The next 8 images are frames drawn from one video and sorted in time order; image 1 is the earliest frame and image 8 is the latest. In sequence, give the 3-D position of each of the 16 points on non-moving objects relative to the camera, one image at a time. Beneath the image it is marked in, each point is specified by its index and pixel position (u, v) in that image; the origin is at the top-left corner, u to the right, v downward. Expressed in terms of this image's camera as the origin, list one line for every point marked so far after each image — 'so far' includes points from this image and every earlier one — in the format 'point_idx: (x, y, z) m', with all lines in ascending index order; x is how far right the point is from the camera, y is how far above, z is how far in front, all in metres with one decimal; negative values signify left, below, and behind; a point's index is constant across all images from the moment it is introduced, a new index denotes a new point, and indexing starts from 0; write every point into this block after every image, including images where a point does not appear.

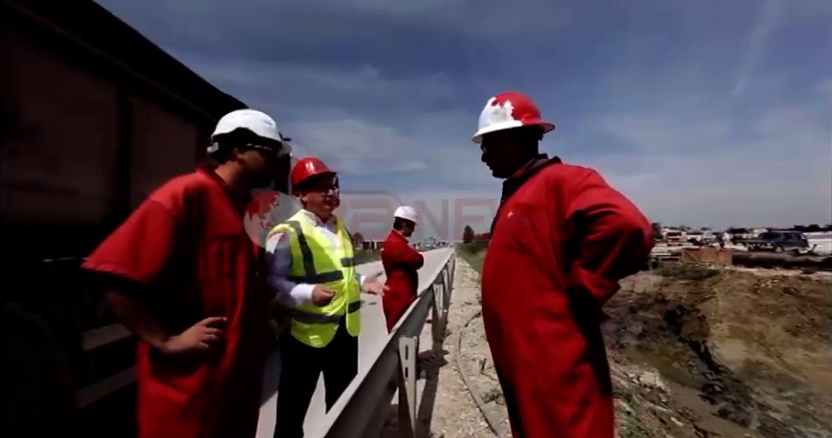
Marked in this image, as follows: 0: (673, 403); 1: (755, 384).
0: (+6.1, -4.4, +7.0) m
1: (+8.6, -4.2, +7.5) m
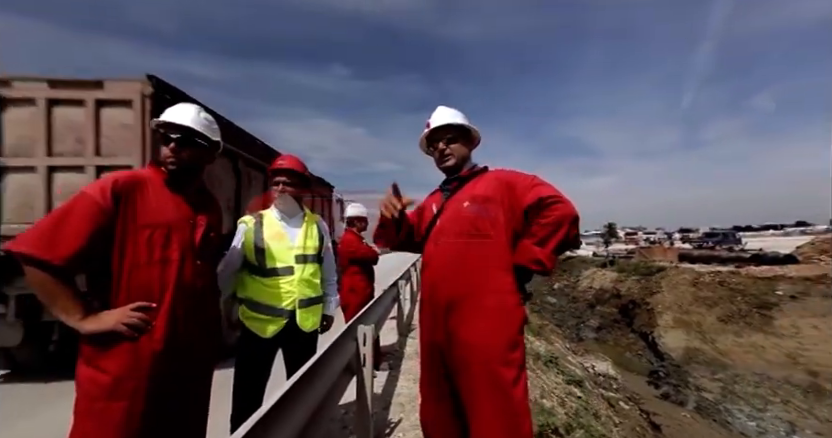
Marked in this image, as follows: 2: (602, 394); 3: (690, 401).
0: (+5.3, -4.4, +7.7) m
1: (+7.8, -4.2, +8.4) m
2: (+4.4, -4.1, +7.0) m
3: (+7.0, -4.6, +7.5) m
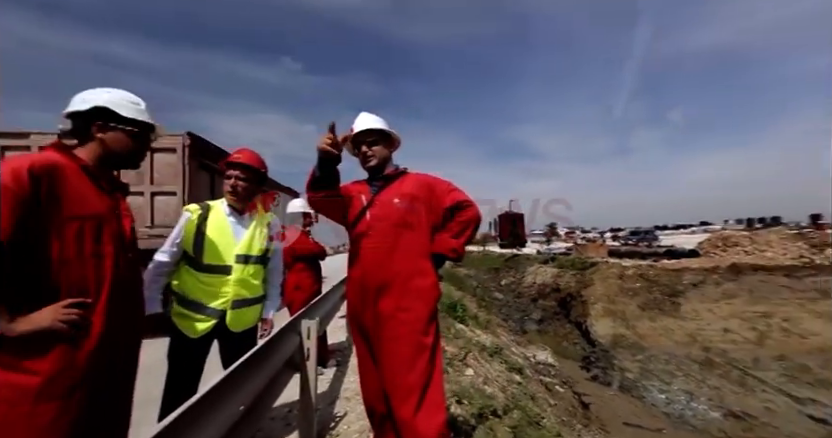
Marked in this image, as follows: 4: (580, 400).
0: (+4.0, -4.4, +8.4) m
1: (+6.4, -4.2, +9.4) m
2: (+3.2, -4.1, +7.7) m
3: (+5.7, -4.6, +8.5) m
4: (+4.2, -4.6, +7.7) m
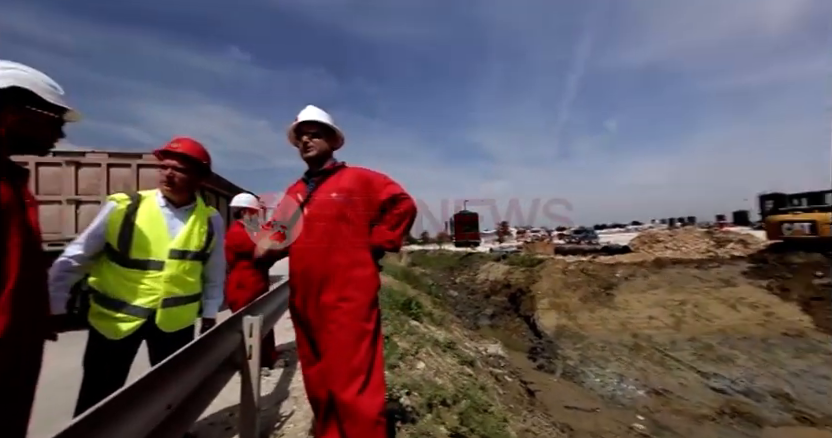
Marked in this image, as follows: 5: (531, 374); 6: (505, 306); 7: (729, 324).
0: (+2.7, -4.3, +8.9) m
1: (+5.0, -4.2, +10.2) m
2: (+2.0, -4.1, +8.1) m
3: (+4.4, -4.6, +9.2) m
4: (+3.0, -4.6, +8.2) m
5: (+3.4, -4.6, +8.9) m
6: (+3.4, -3.3, +11.6) m
7: (+8.9, -3.0, +8.4) m
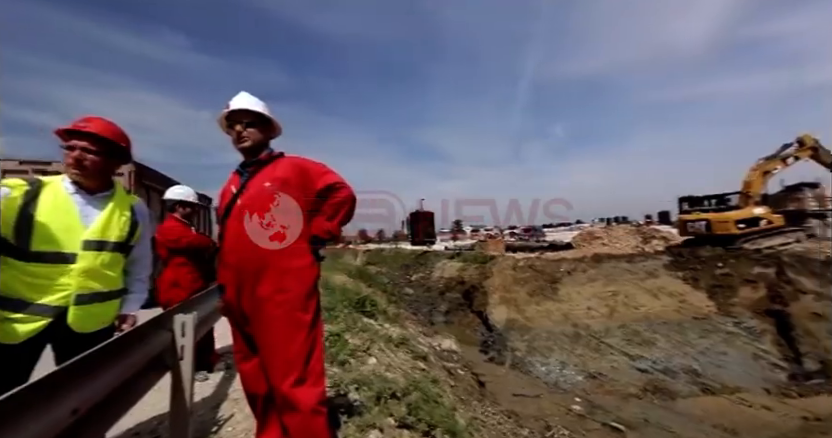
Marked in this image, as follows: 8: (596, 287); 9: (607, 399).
0: (+1.3, -4.3, +9.2) m
1: (+3.4, -4.2, +10.8) m
2: (+0.7, -4.0, +8.3) m
3: (+3.0, -4.5, +9.7) m
4: (+1.7, -4.5, +8.5) m
5: (+2.0, -4.6, +9.3) m
6: (+1.7, -3.3, +12.0) m
7: (+7.6, -2.9, +9.5) m
8: (+6.2, -2.3, +10.3) m
9: (+5.0, -4.7, +7.8) m
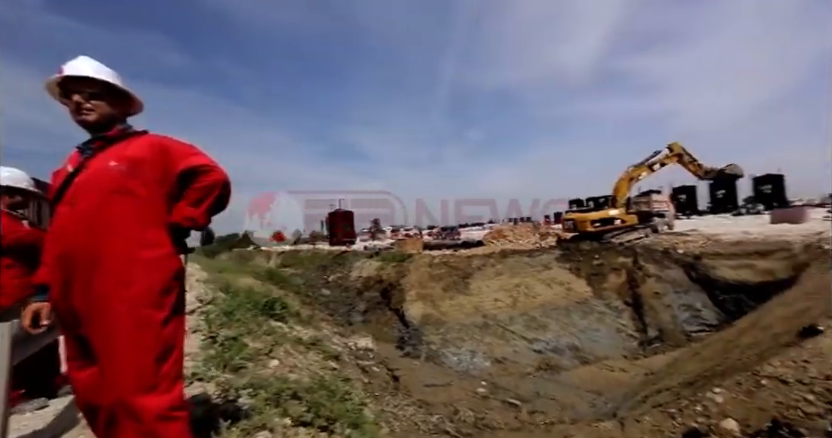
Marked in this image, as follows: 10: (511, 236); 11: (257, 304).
0: (-1.3, -4.2, +9.3) m
1: (+0.4, -4.1, +11.3) m
2: (-1.6, -4.0, +8.3) m
3: (+0.2, -4.5, +10.1) m
4: (-0.7, -4.5, +8.7) m
5: (-0.6, -4.5, +9.5) m
6: (-1.6, -3.3, +12.1) m
7: (+4.8, -2.9, +10.9) m
8: (+3.2, -2.3, +11.4) m
9: (+2.6, -4.6, +8.7) m
10: (+4.7, -0.8, +15.5) m
11: (-4.2, -2.3, +8.0) m
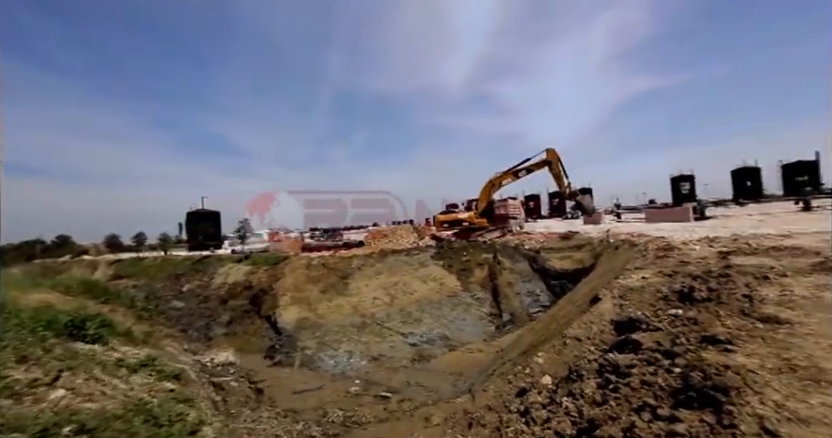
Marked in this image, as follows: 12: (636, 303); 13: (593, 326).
0: (-4.9, -4.2, +8.2) m
1: (-3.9, -4.1, +10.6) m
2: (-4.9, -3.9, +7.1) m
3: (-3.8, -4.5, +9.4) m
4: (-4.2, -4.4, +7.8) m
5: (-4.3, -4.5, +8.6) m
6: (-6.1, -3.3, +10.7) m
7: (+0.3, -2.9, +11.7) m
8: (-1.3, -2.3, +11.7) m
9: (-1.1, -4.6, +8.9) m
10: (-1.2, -1.0, +16.1) m
11: (-7.3, -2.1, +6.1) m
12: (+5.0, -1.9, +6.8) m
13: (+4.0, -2.4, +6.8) m
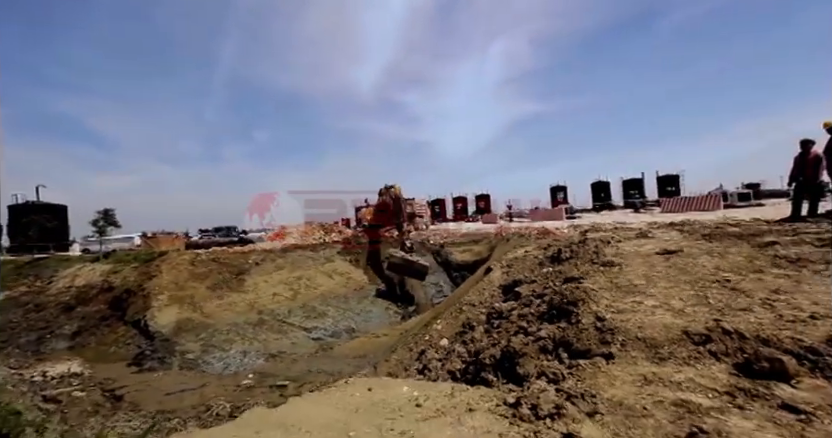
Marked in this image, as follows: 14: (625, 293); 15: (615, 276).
0: (-7.2, -3.7, +6.4) m
1: (-6.9, -3.8, +9.0) m
2: (-6.9, -3.3, +5.4) m
3: (-6.4, -4.0, +7.9) m
4: (-6.4, -3.9, +6.2) m
5: (-6.7, -4.0, +7.0) m
6: (-9.0, -2.9, +8.6) m
7: (-3.1, -2.7, +11.3) m
8: (-4.7, -2.0, +10.9) m
9: (-3.6, -4.1, +8.1) m
10: (-5.8, -0.9, +15.2) m
11: (-8.9, -1.5, +3.9) m
12: (+2.7, -1.3, +7.9) m
13: (+1.8, -1.9, +7.6) m
14: (+3.1, -1.1, +4.4) m
15: (+3.6, -1.0, +5.4) m
